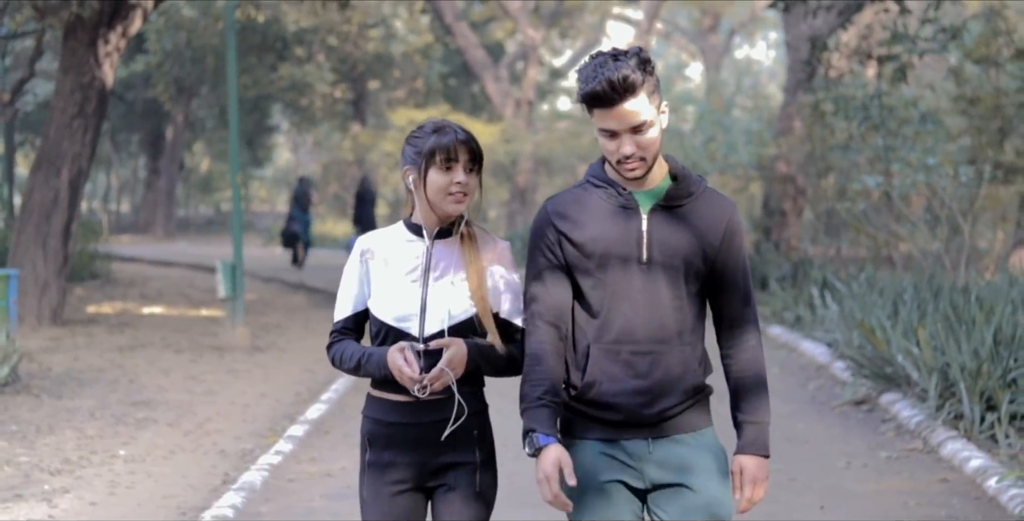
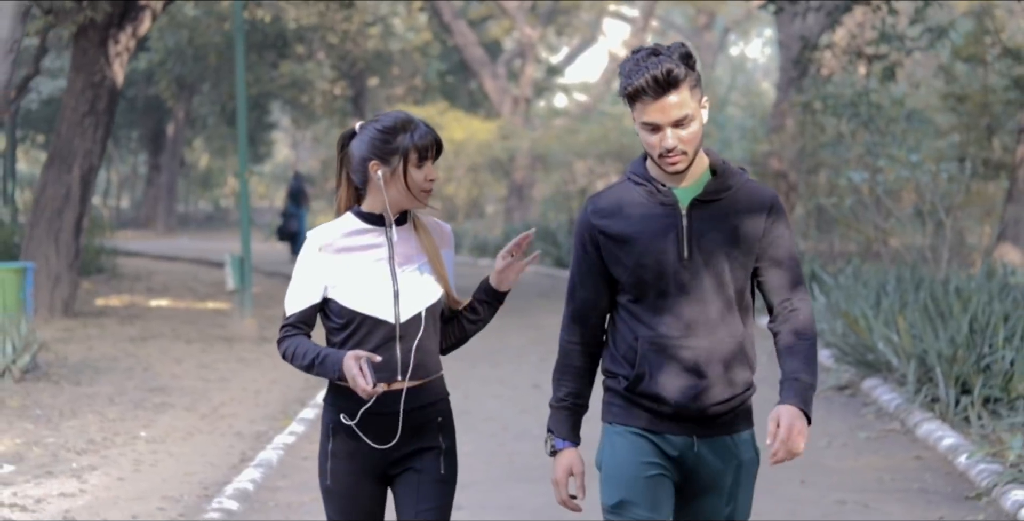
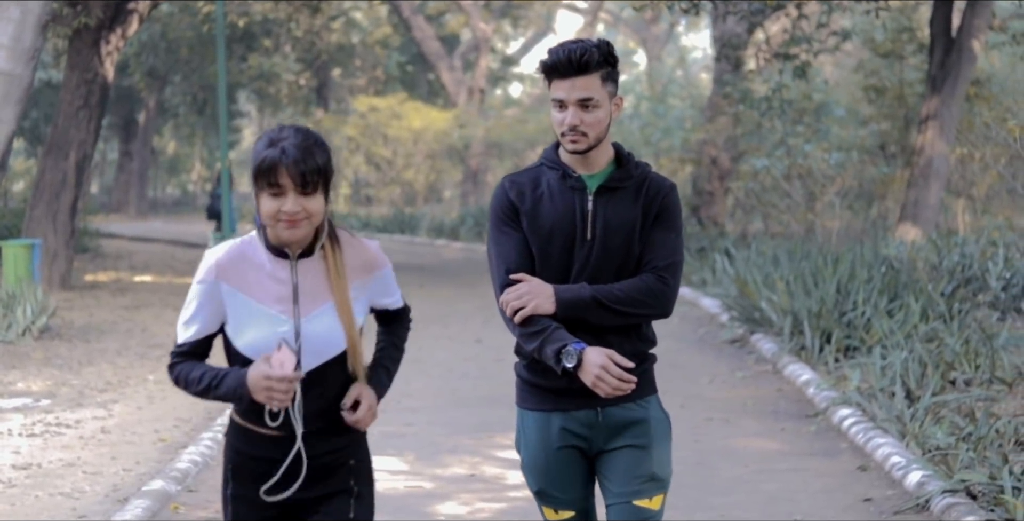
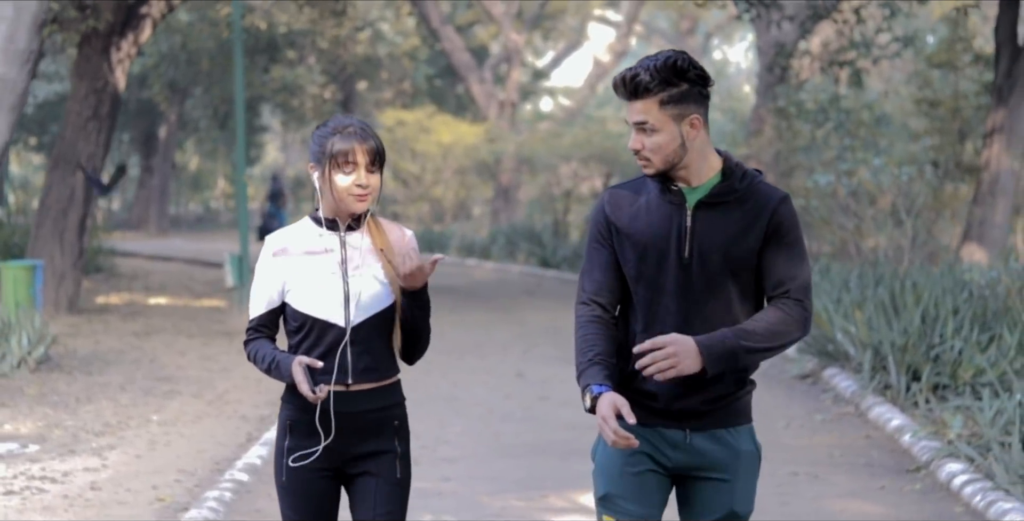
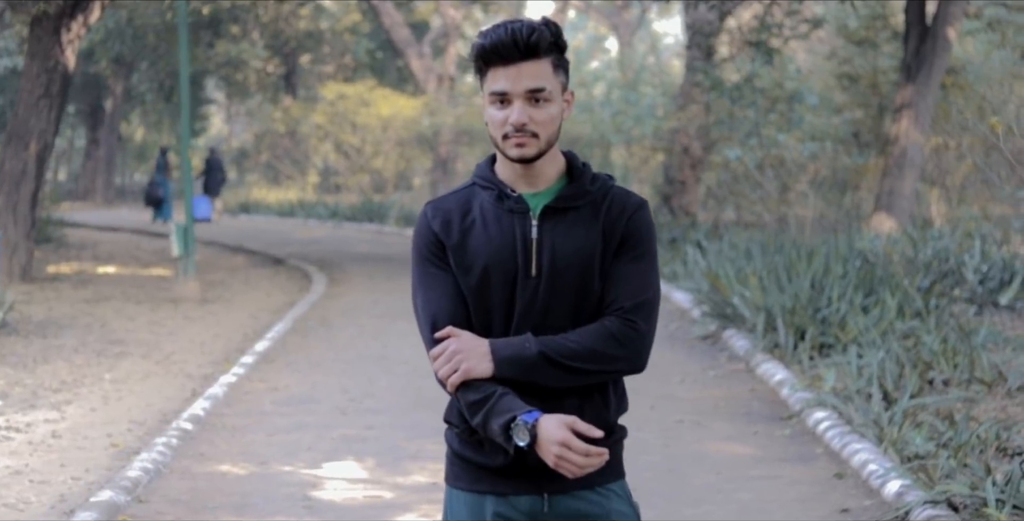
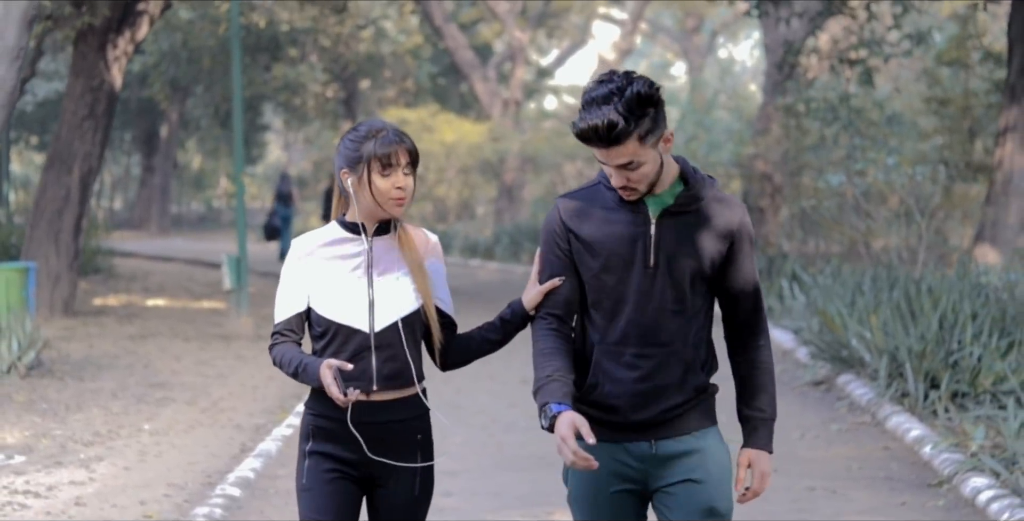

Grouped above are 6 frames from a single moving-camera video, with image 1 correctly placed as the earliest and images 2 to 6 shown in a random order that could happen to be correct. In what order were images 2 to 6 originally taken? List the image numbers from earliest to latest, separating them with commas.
2, 6, 4, 3, 5
